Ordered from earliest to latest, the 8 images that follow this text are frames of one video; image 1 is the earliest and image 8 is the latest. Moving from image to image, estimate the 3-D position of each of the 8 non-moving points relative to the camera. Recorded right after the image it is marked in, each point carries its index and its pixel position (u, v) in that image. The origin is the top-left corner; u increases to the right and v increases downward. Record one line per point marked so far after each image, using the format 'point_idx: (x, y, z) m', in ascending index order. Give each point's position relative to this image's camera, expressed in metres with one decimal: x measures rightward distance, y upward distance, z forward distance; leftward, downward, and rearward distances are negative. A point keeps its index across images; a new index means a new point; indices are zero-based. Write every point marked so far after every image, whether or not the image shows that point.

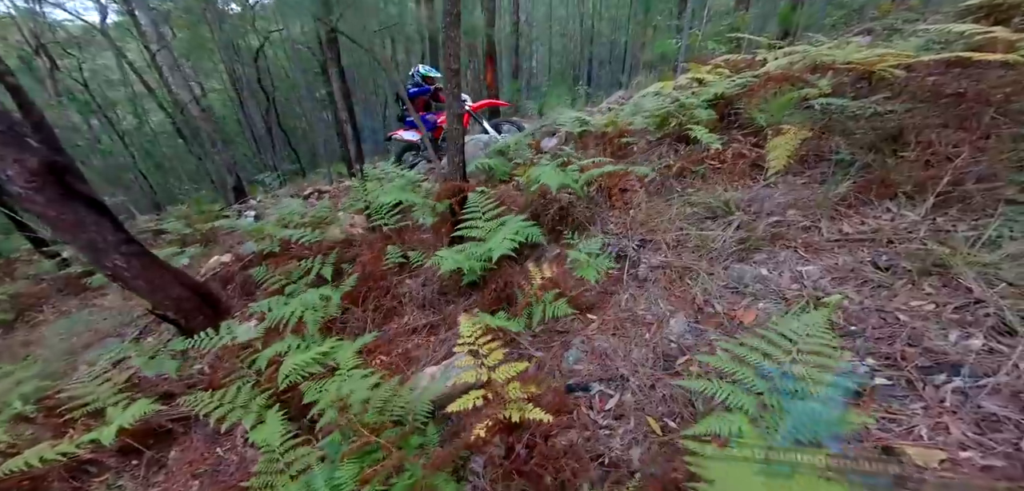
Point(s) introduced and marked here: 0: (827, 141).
0: (+3.2, +1.1, +3.7) m
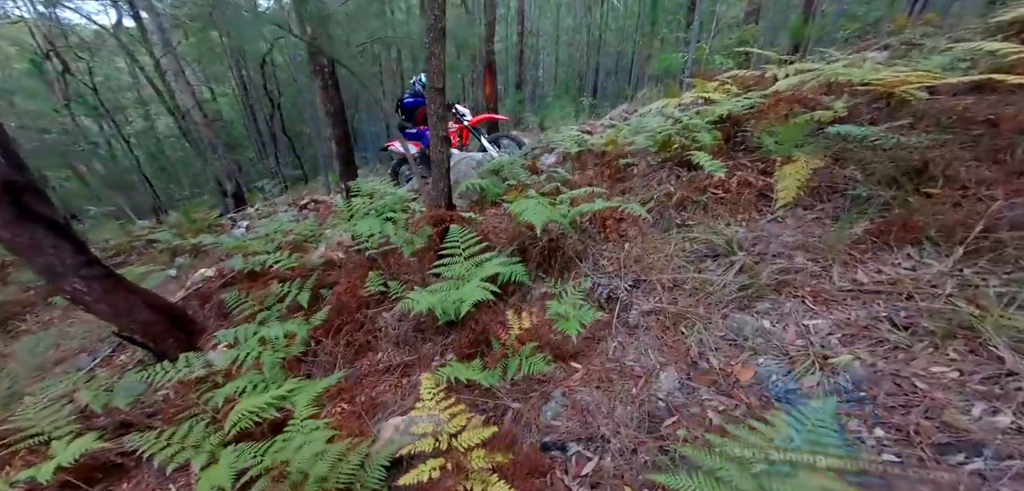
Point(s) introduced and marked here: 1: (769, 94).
0: (+3.1, +0.7, +3.4) m
1: (+3.2, +1.9, +4.6) m
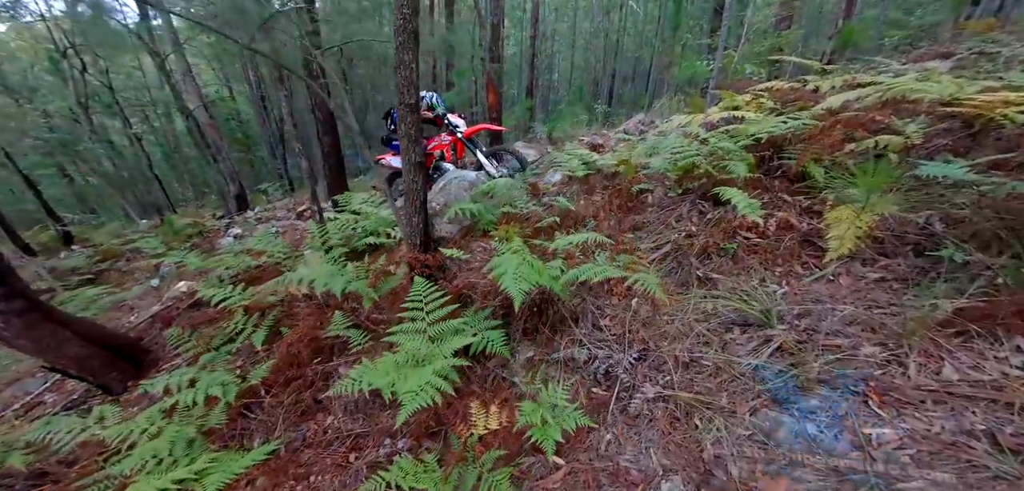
0: (+2.9, +0.2, +2.7) m
1: (+3.2, +1.4, +3.9) m
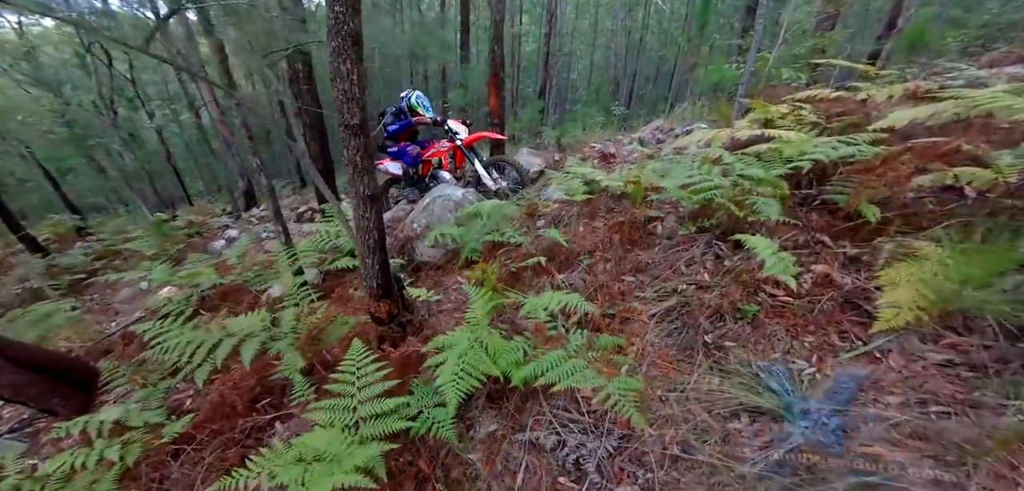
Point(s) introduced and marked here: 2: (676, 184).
0: (+2.7, -0.3, +2.0) m
1: (+3.1, +1.0, +3.2) m
2: (+1.5, +0.5, +3.3) m
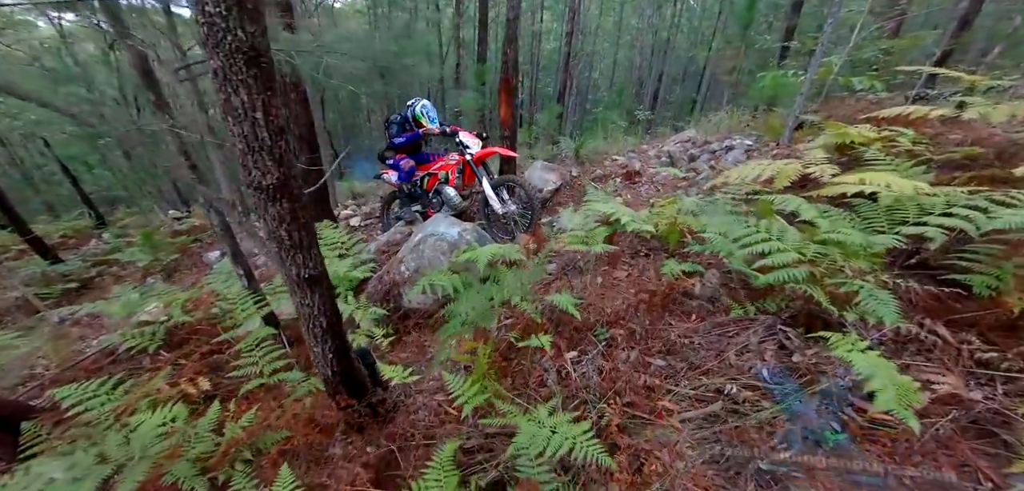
0: (+2.6, -0.8, +1.2) m
1: (+3.1, +0.4, +2.4) m
2: (+1.5, +0.1, +2.6) m
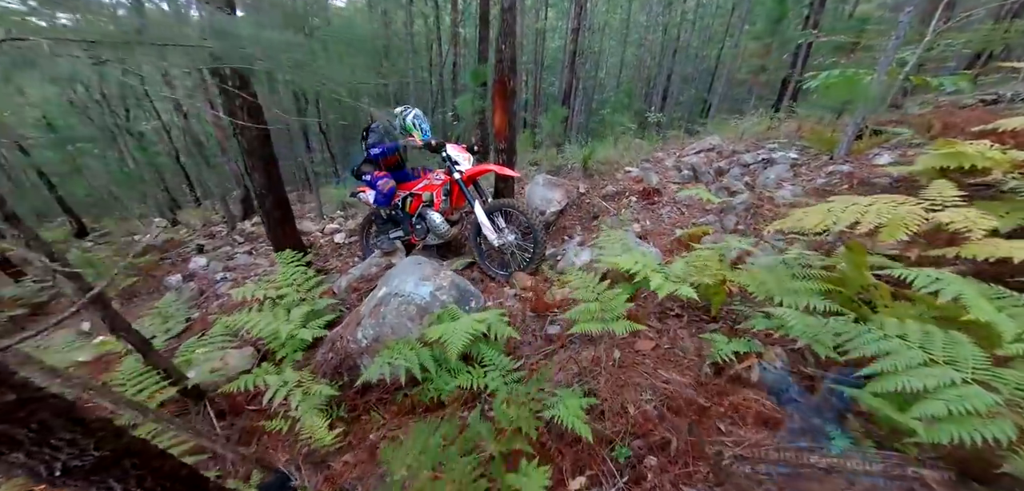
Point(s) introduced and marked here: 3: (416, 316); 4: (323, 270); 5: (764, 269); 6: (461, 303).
0: (+2.5, -1.1, +0.5) m
1: (+3.0, +0.1, +1.6) m
2: (+1.4, -0.3, +1.8) m
3: (-0.6, -0.4, +2.4) m
4: (-2.3, -0.3, +4.4) m
5: (+1.4, -0.1, +2.2) m
6: (-0.3, -0.4, +2.5) m
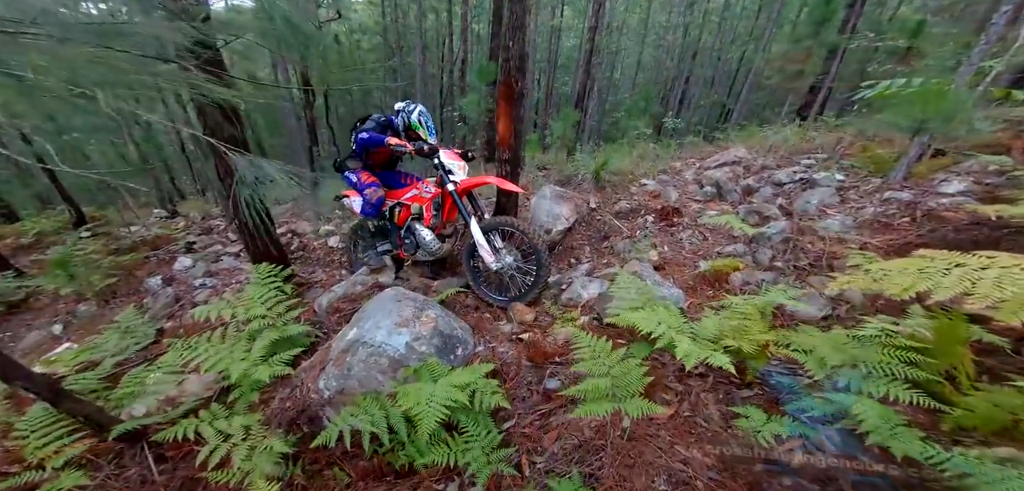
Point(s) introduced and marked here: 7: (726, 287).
0: (+2.4, -1.4, 0.0) m
1: (+3.0, -0.2, +1.1) m
2: (+1.3, -0.5, +1.4) m
3: (-0.7, -0.6, +2.0) m
4: (-2.3, -0.4, +4.0) m
5: (+1.4, -0.3, +1.8) m
6: (-0.4, -0.6, +2.1) m
7: (+1.4, -0.3, +2.4) m
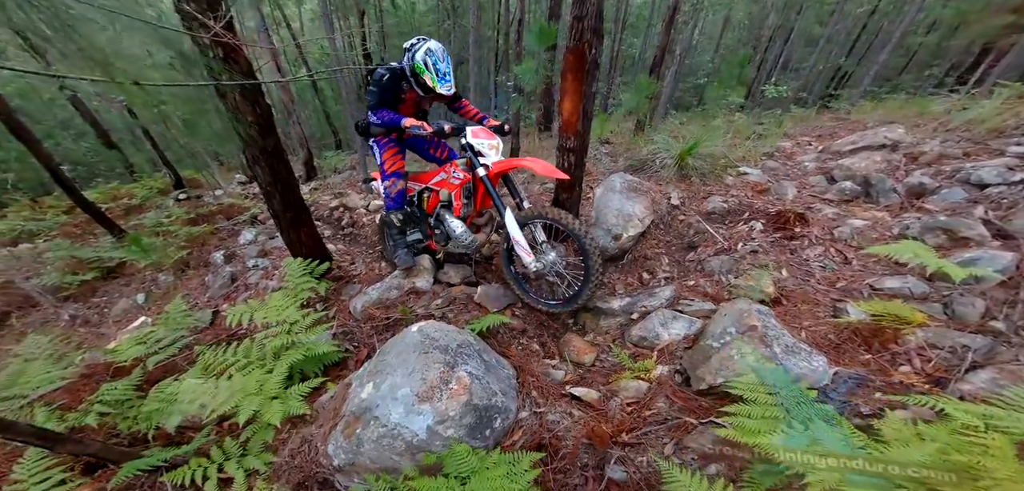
0: (+2.3, -1.9, -0.8) m
1: (+3.1, -0.6, +0.1) m
2: (+1.5, -0.8, +0.6) m
3: (-0.4, -0.8, +1.5) m
4: (-1.7, -0.3, +3.7) m
5: (+1.6, -0.6, +1.0) m
6: (-0.1, -0.7, +1.6) m
7: (+1.7, -0.5, +1.6) m
